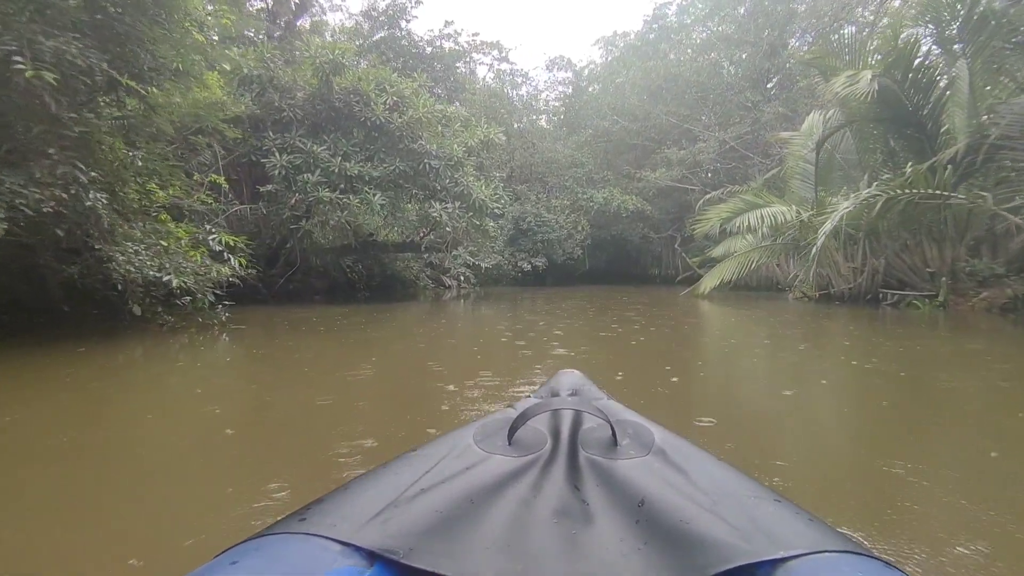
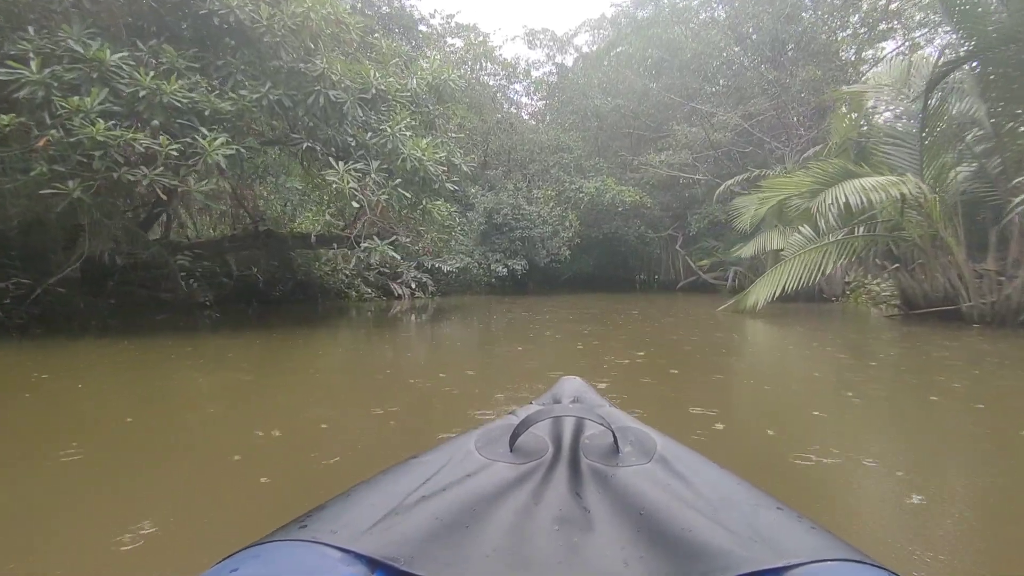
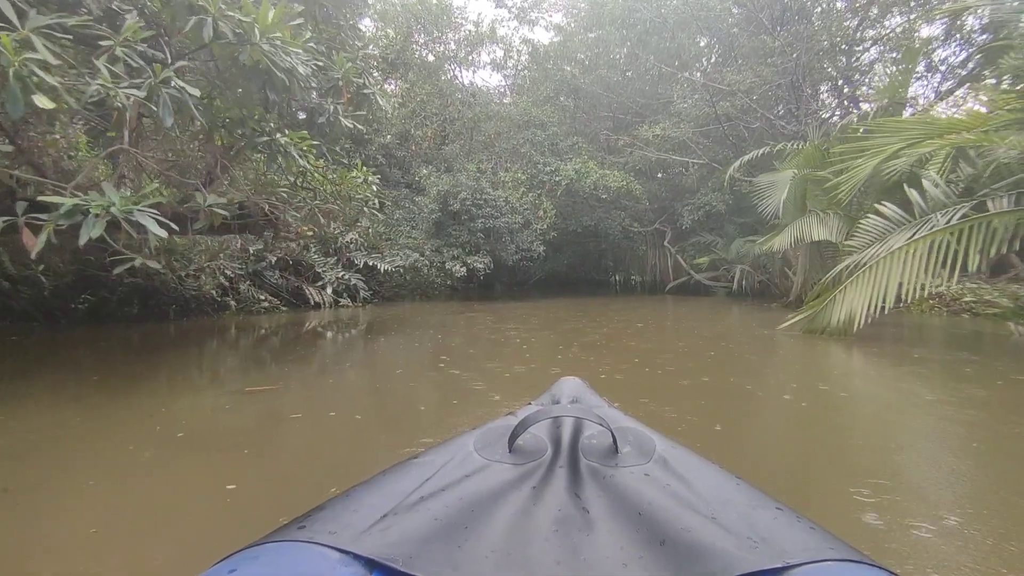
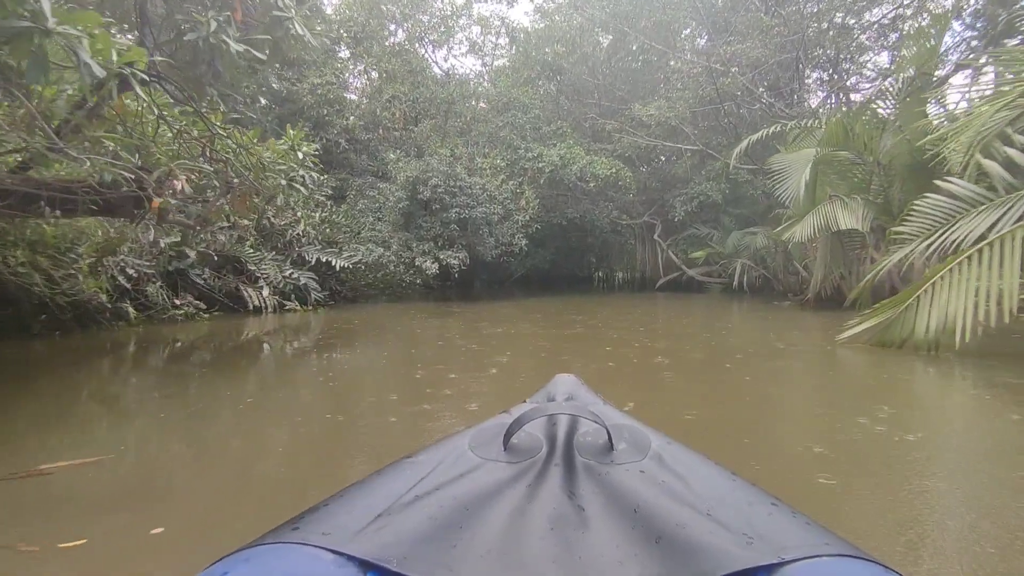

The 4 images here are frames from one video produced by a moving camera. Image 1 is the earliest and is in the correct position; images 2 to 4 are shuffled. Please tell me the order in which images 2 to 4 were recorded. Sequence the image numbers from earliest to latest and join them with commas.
2, 3, 4
